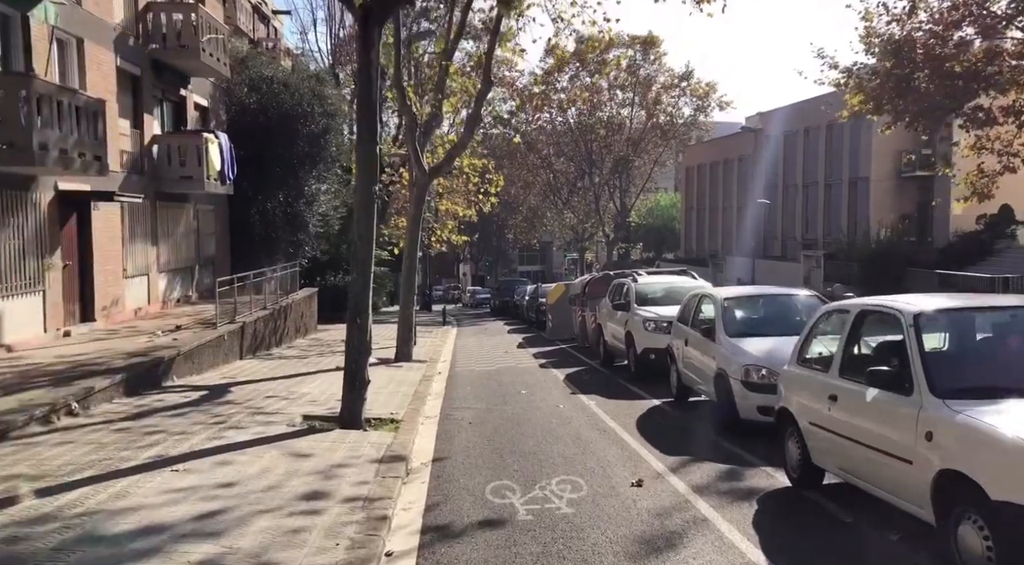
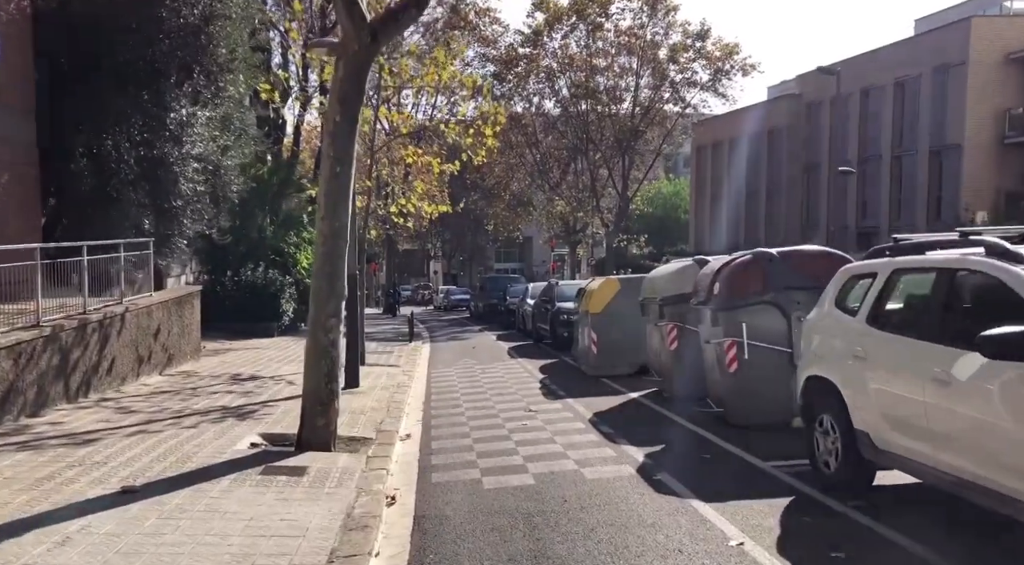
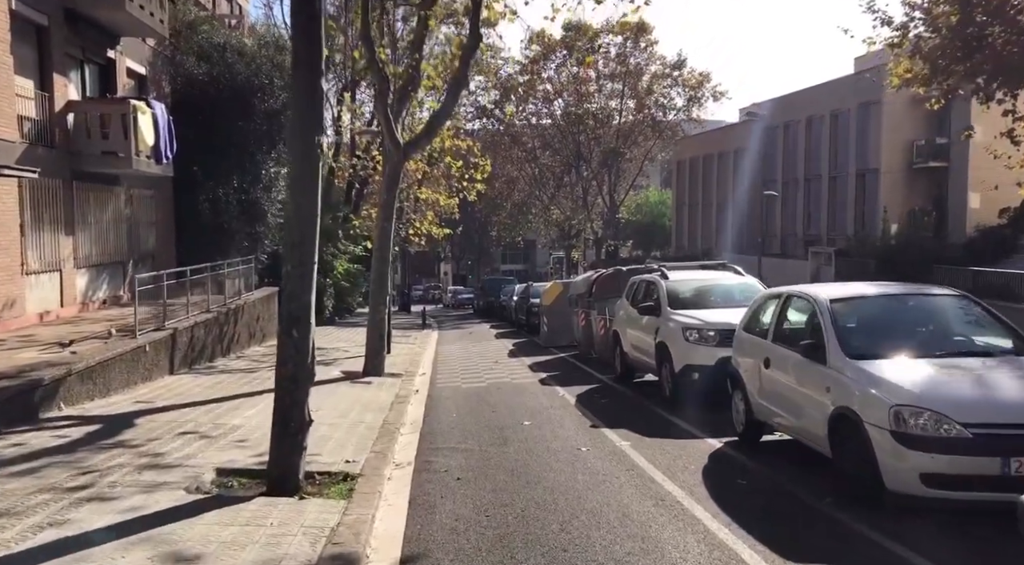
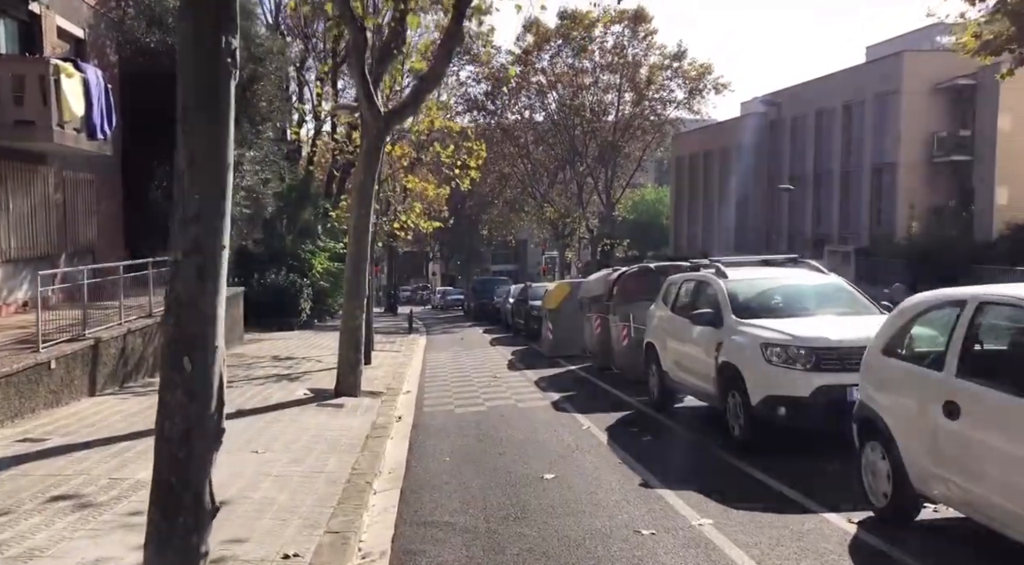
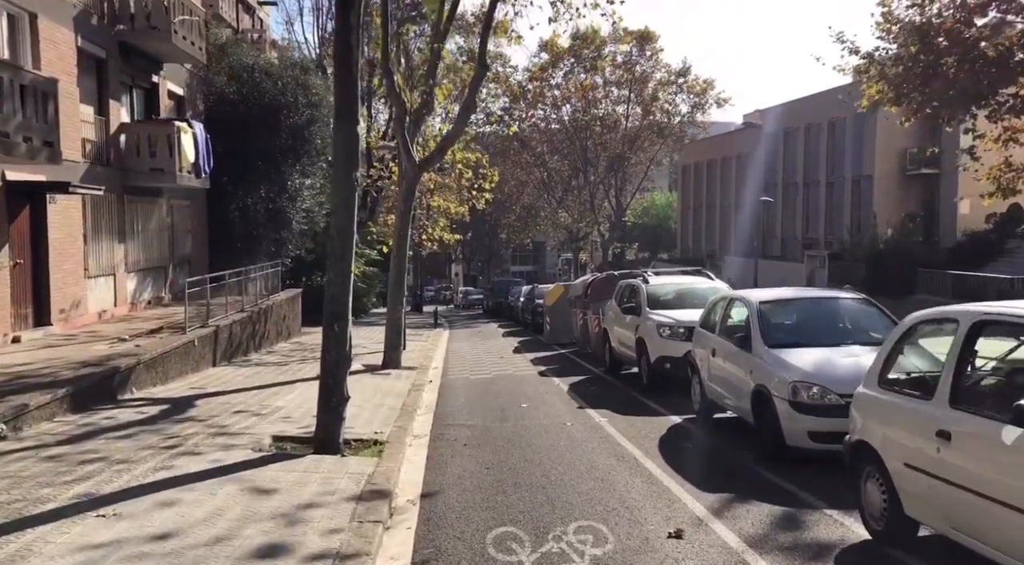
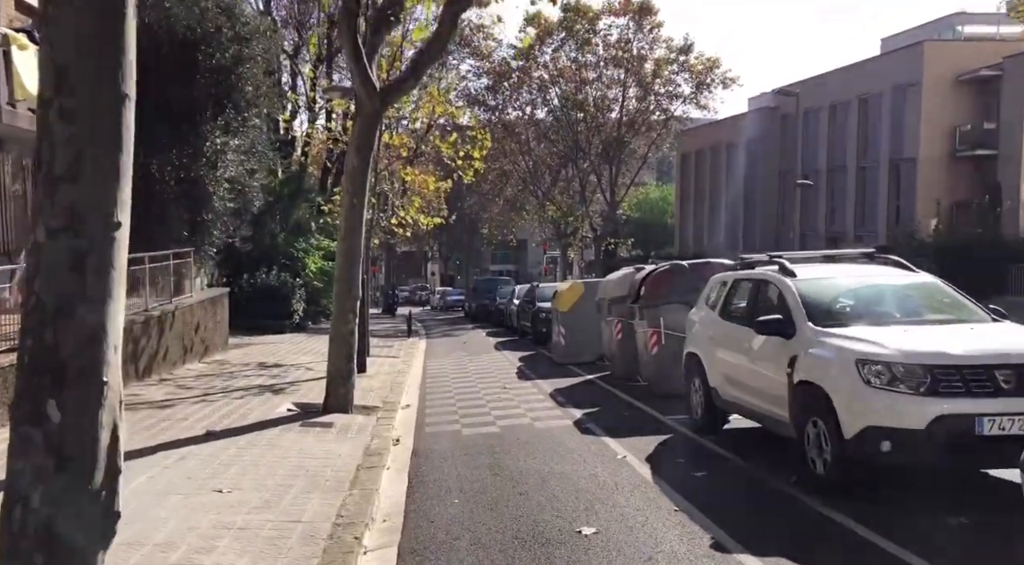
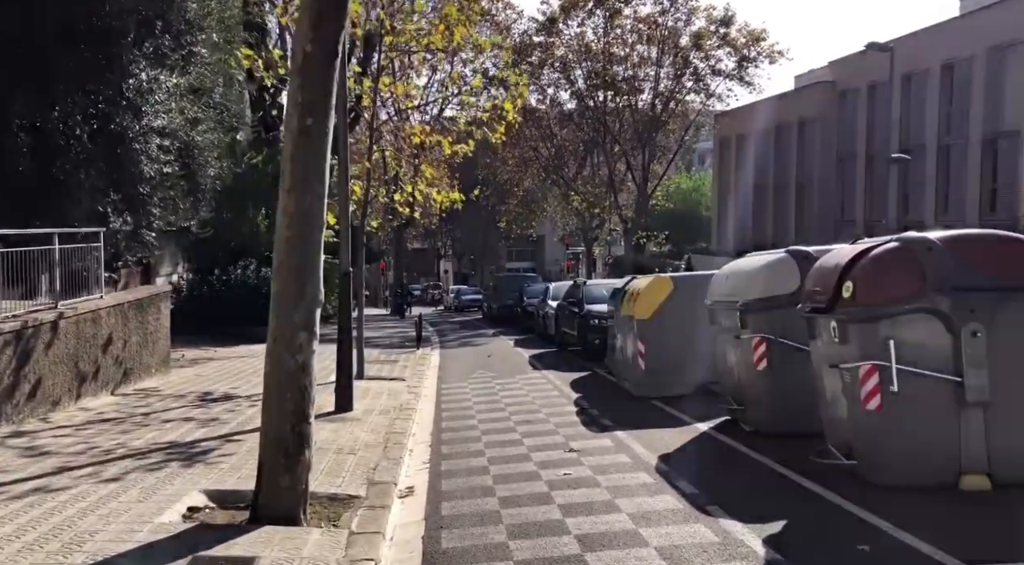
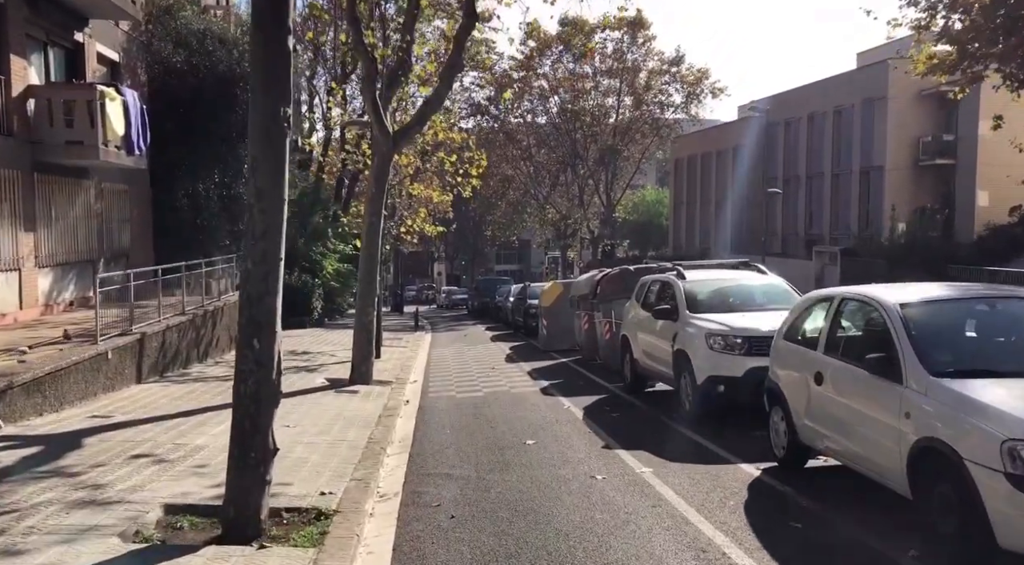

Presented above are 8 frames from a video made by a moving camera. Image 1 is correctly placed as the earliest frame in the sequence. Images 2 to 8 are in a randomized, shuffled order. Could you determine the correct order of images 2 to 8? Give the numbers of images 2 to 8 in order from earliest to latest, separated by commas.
5, 3, 8, 4, 6, 2, 7
